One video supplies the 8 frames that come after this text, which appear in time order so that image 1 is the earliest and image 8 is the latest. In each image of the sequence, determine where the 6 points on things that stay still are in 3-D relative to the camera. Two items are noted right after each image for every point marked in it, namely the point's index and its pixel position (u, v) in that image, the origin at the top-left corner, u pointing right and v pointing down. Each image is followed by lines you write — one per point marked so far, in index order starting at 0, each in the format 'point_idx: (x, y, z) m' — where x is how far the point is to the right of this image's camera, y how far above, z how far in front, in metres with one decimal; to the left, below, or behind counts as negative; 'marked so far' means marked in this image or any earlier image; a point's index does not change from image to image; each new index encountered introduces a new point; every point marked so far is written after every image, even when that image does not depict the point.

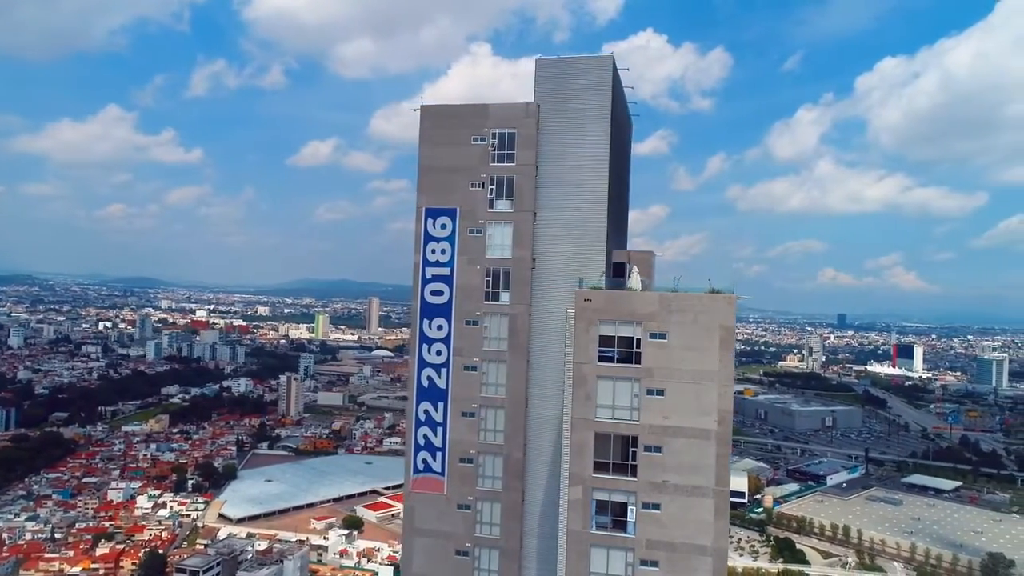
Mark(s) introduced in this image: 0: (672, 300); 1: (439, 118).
0: (+1.8, -0.1, +7.7) m
1: (-1.0, +2.5, +9.8) m
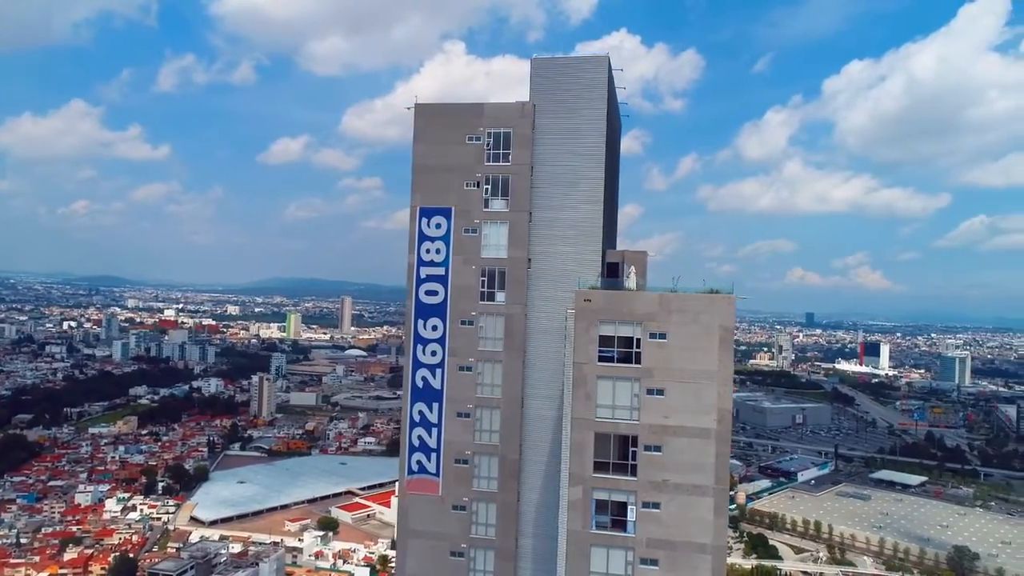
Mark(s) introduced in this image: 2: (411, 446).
0: (+1.8, -0.1, +7.7) m
1: (-1.1, +2.5, +9.7) m
2: (-1.4, -2.3, +9.7) m
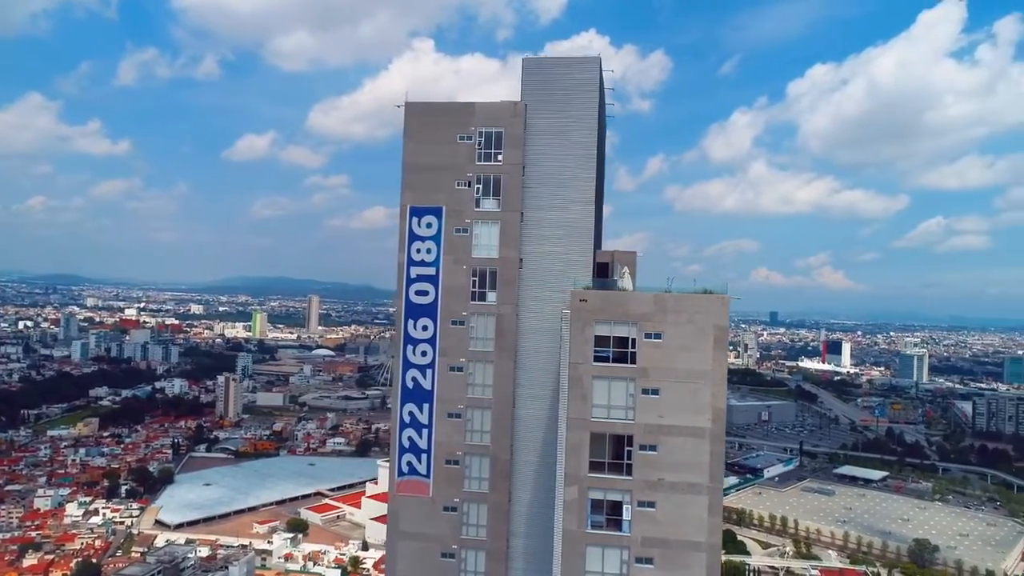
0: (+1.8, -0.1, +7.8) m
1: (-1.2, +2.5, +9.6) m
2: (-1.6, -2.3, +9.6) m
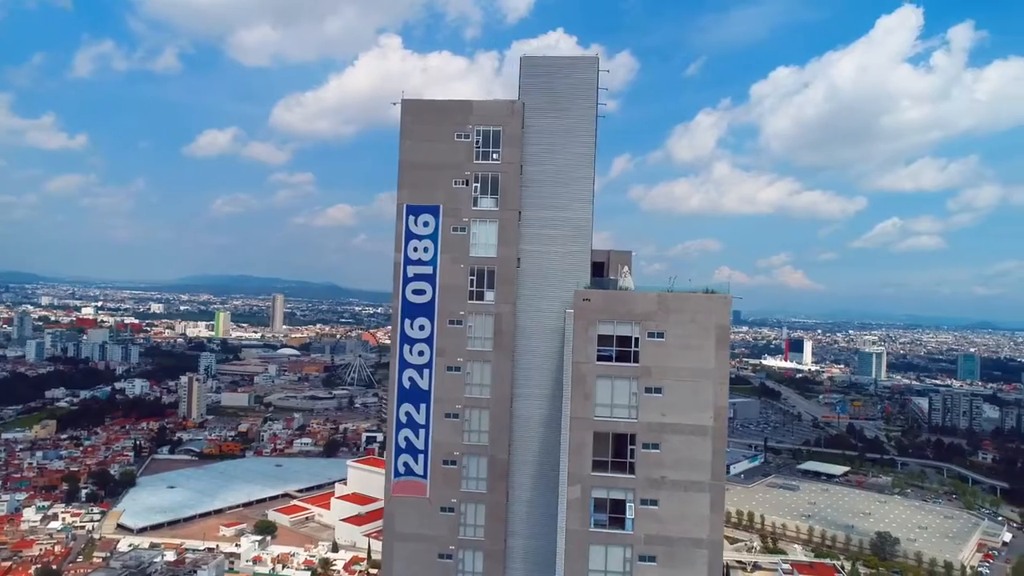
0: (+1.8, -0.1, +7.8) m
1: (-1.3, +2.5, +9.5) m
2: (-1.6, -2.2, +9.5) m
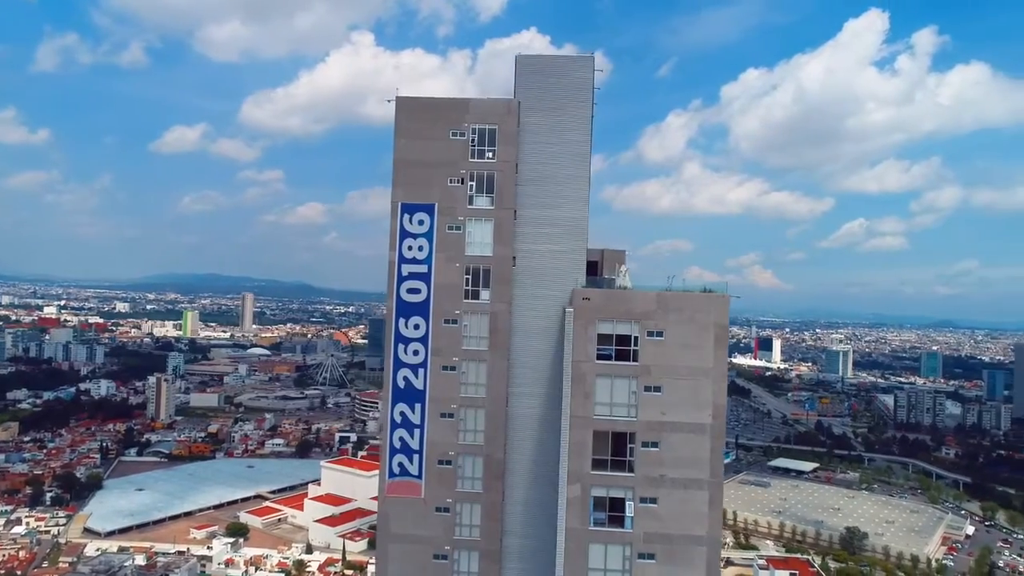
0: (+1.8, -0.1, +7.9) m
1: (-1.3, +2.5, +9.5) m
2: (-1.7, -2.2, +9.4) m
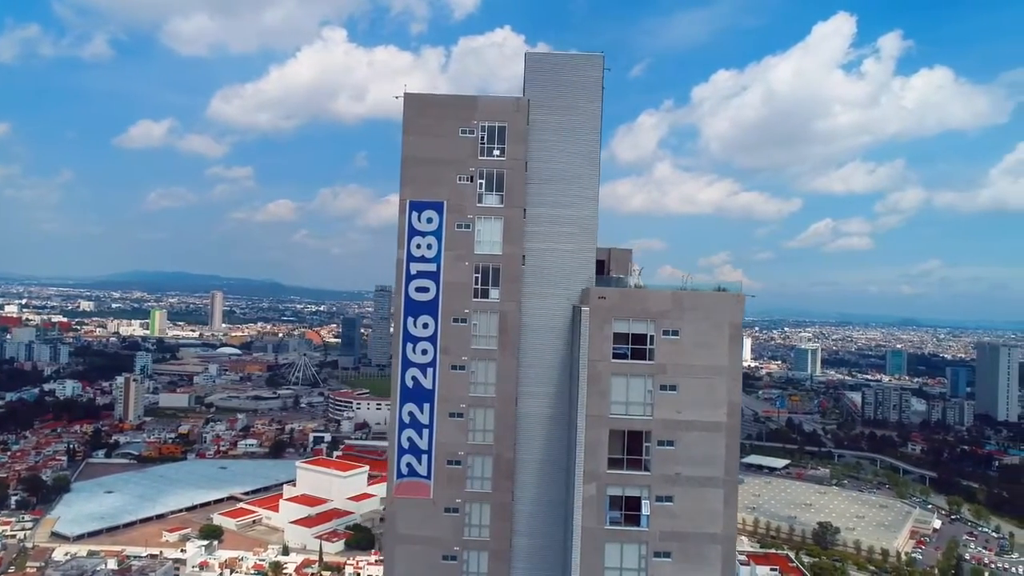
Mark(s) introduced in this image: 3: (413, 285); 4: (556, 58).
0: (+2.0, -0.1, +7.9) m
1: (-1.2, +2.5, +9.4) m
2: (-1.5, -2.2, +9.3) m
3: (-1.4, 0.0, +9.3) m
4: (+0.6, +3.2, +9.5) m
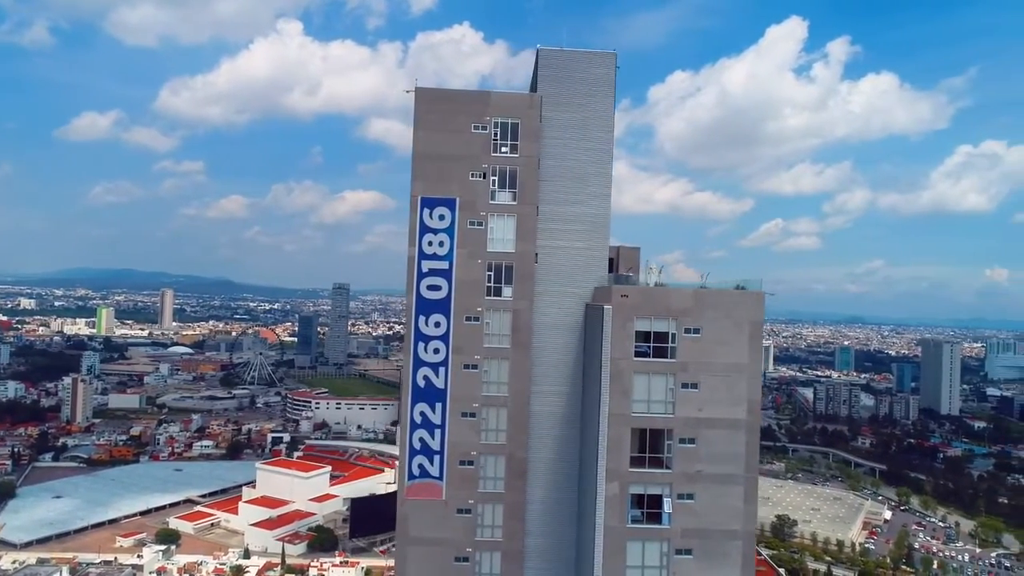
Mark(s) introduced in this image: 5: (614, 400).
0: (+2.2, -0.1, +7.9) m
1: (-1.0, +2.5, +9.2) m
2: (-1.4, -2.2, +9.2) m
3: (-1.2, +0.1, +9.2) m
4: (+0.8, +3.3, +9.4) m
5: (+1.2, -1.3, +7.8) m
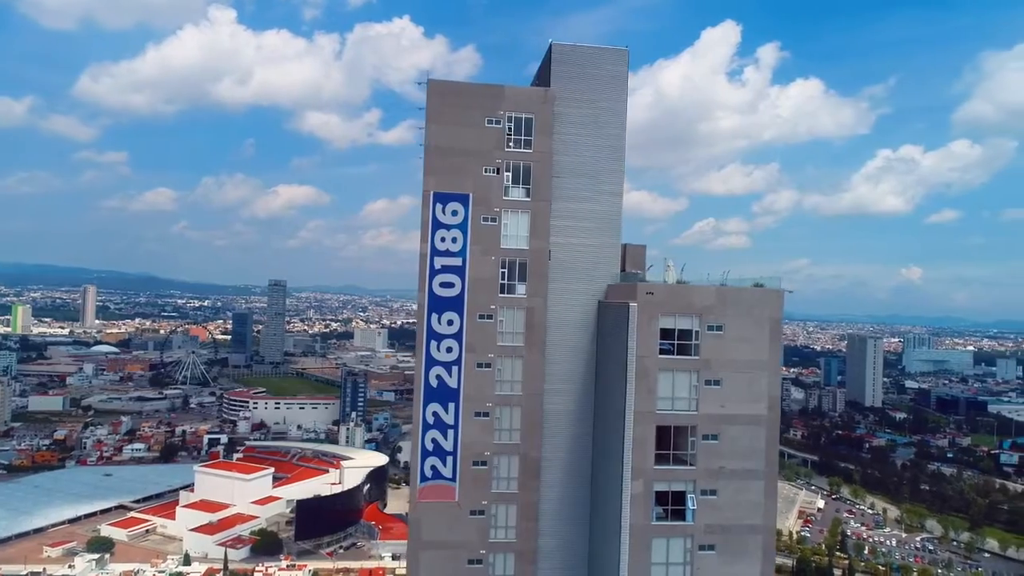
0: (+2.5, -0.1, +8.0) m
1: (-0.8, +2.6, +9.0) m
2: (-1.2, -2.1, +8.9) m
3: (-1.0, +0.1, +9.0) m
4: (+1.0, +3.3, +9.4) m
5: (+1.5, -1.3, +7.8) m
